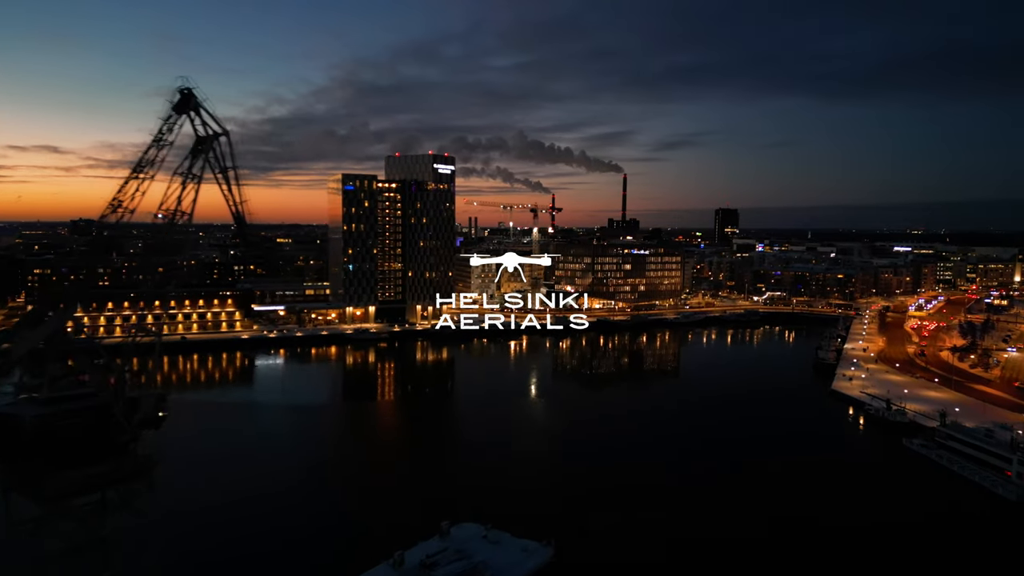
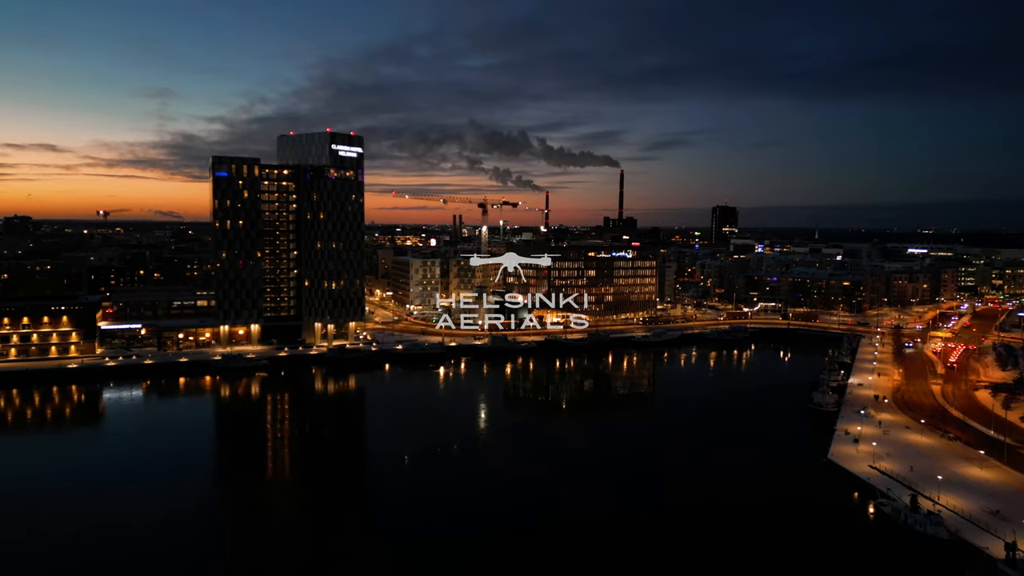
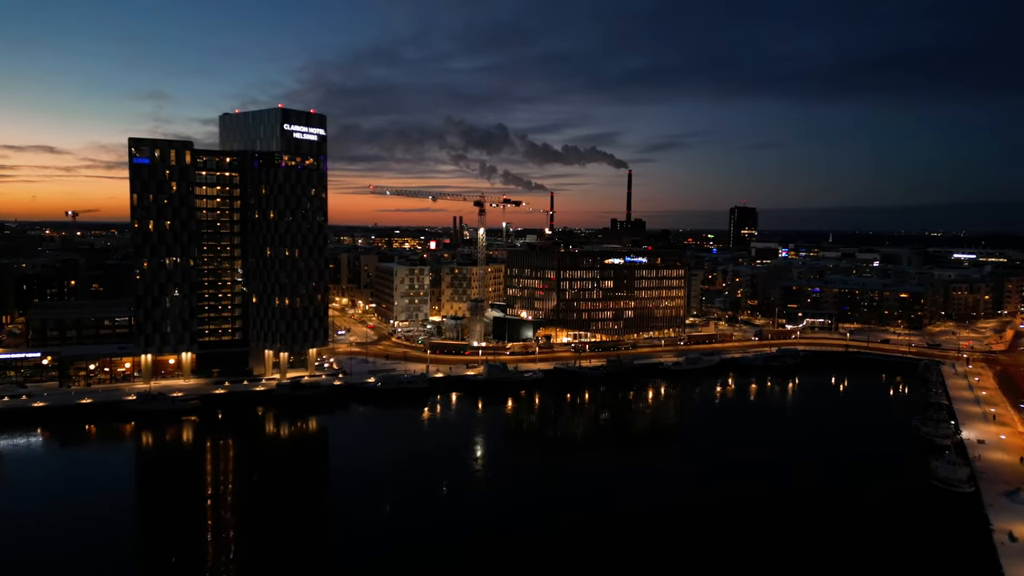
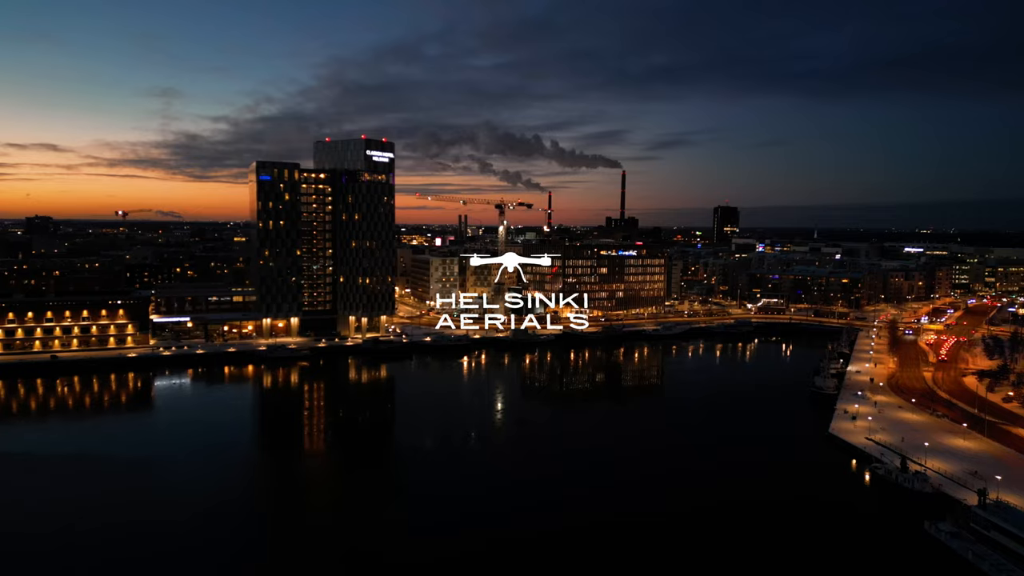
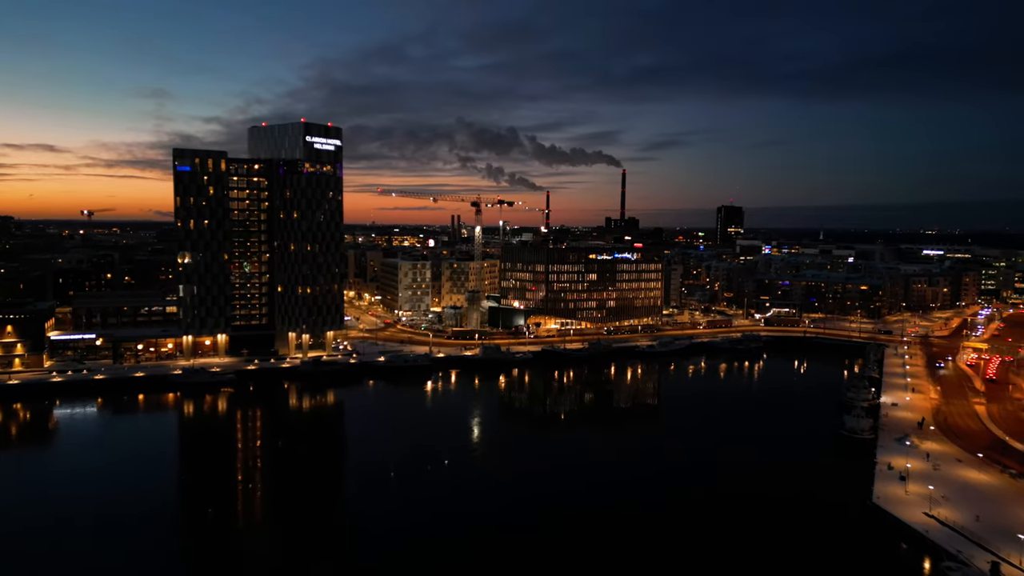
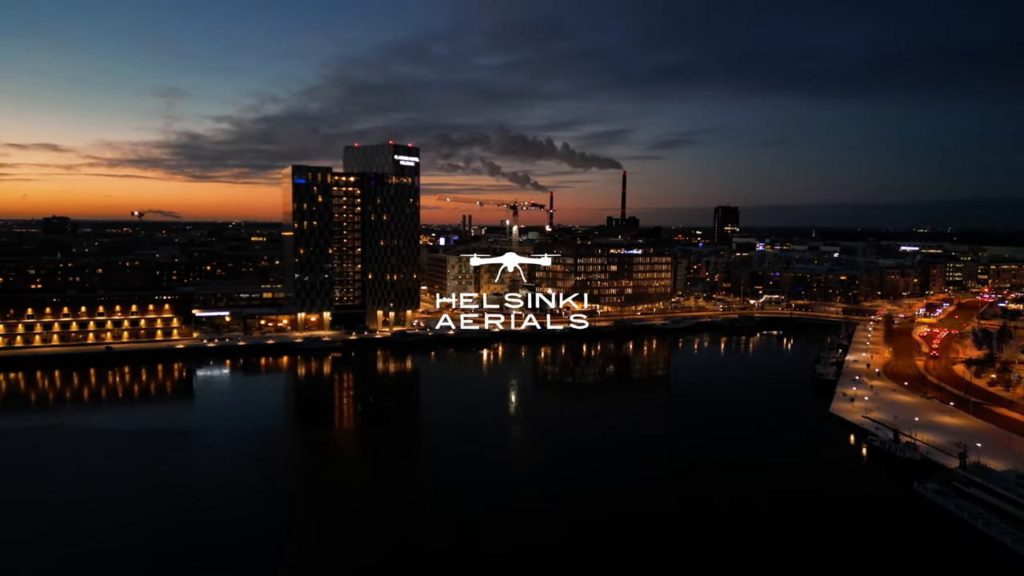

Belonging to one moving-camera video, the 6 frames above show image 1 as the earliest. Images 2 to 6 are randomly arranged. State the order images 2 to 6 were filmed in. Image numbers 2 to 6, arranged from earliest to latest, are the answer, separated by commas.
6, 4, 2, 5, 3
